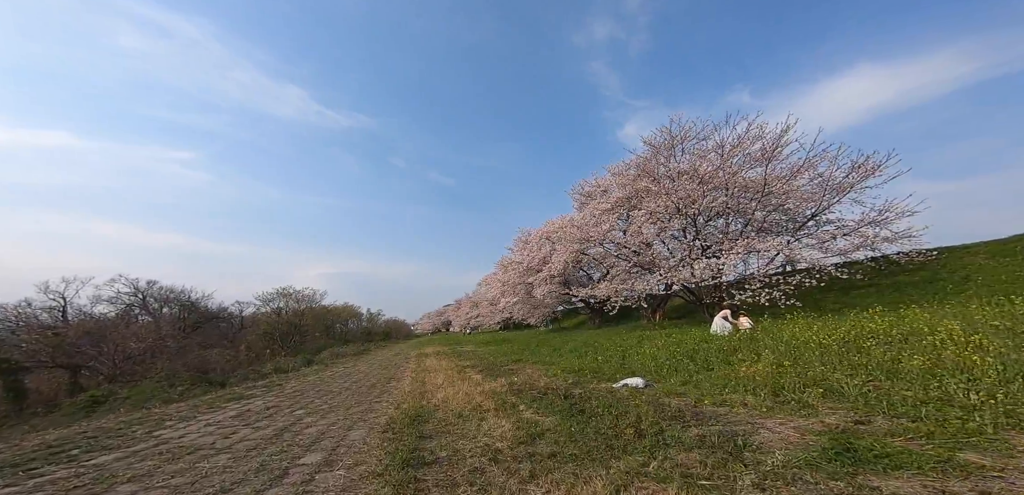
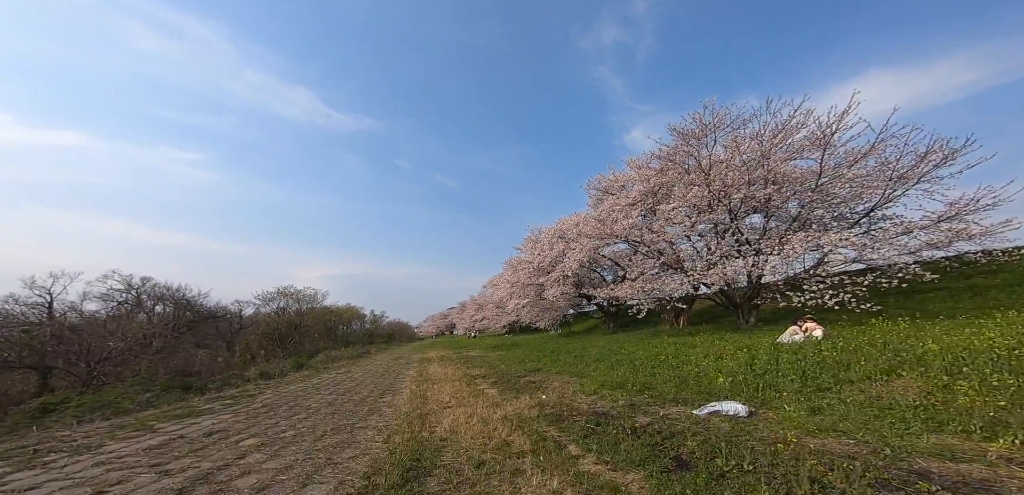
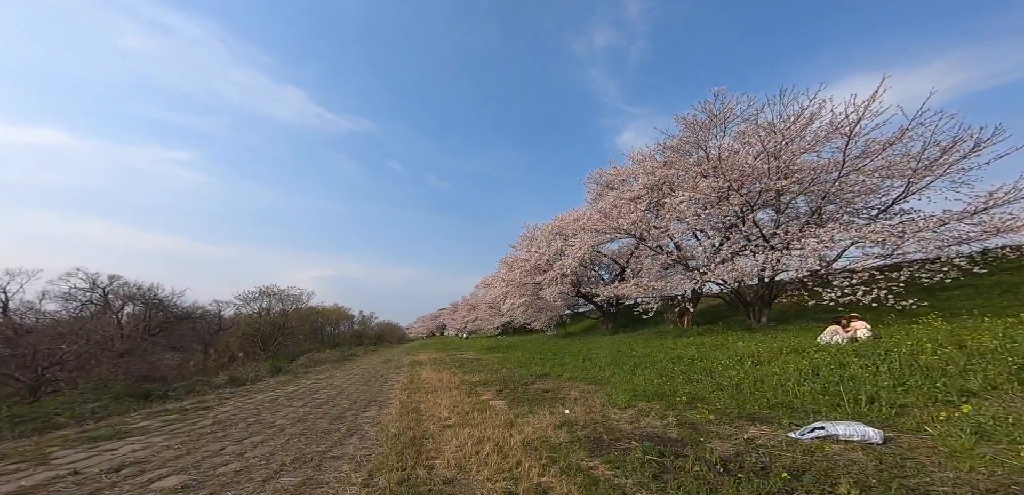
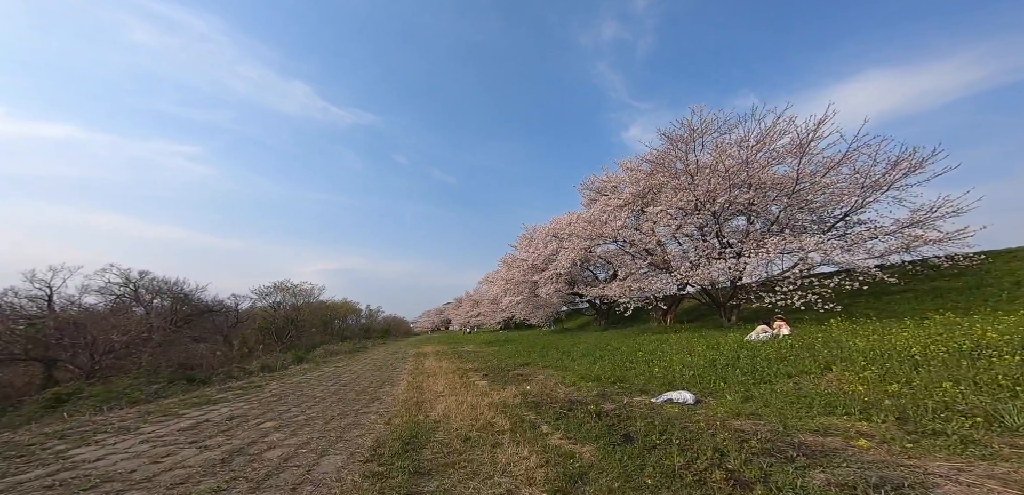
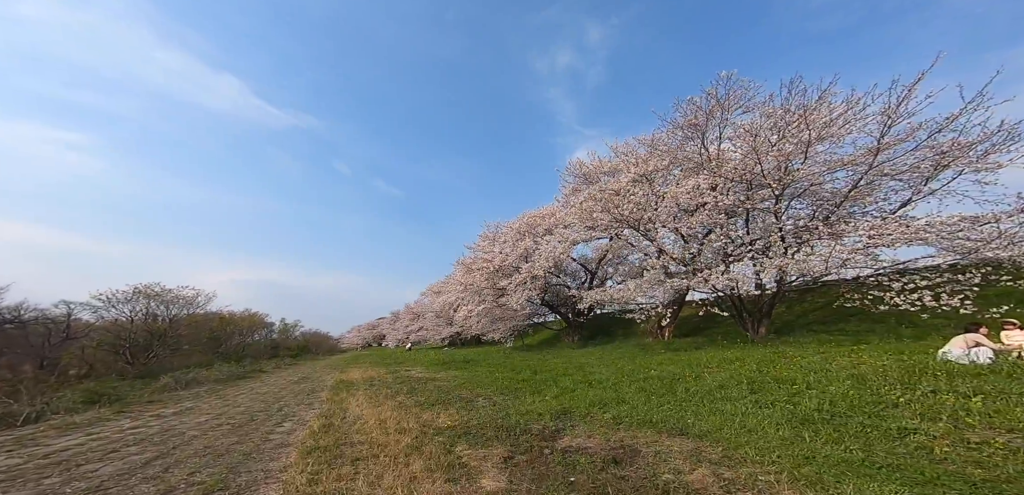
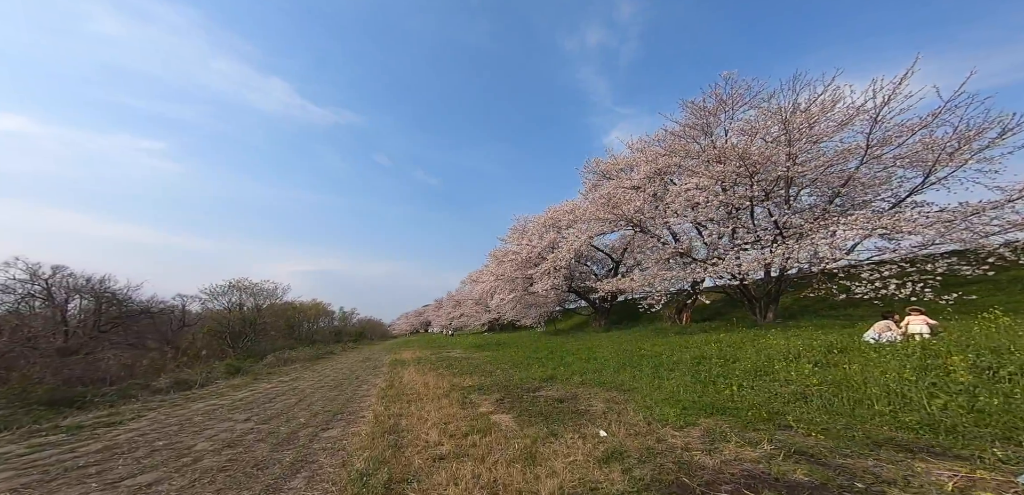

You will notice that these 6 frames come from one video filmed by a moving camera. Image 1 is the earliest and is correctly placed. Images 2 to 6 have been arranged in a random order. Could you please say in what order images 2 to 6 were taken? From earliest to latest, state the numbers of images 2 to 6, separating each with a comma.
4, 2, 3, 6, 5
